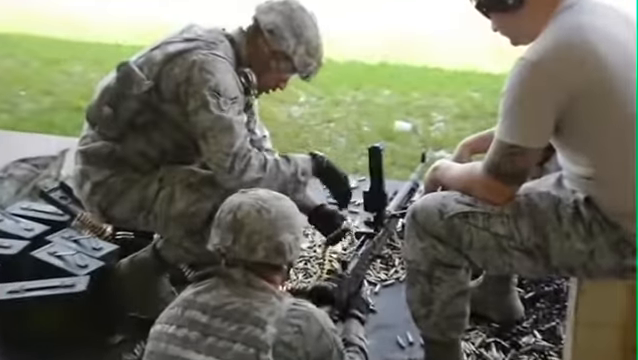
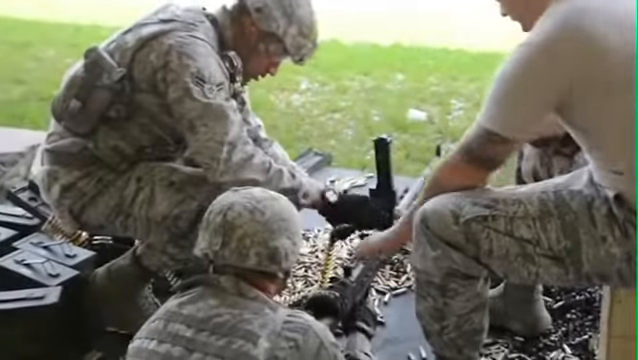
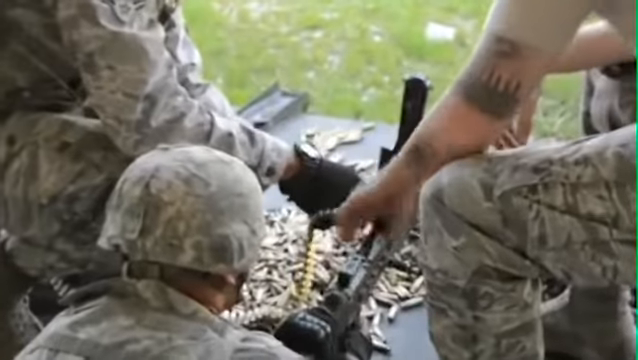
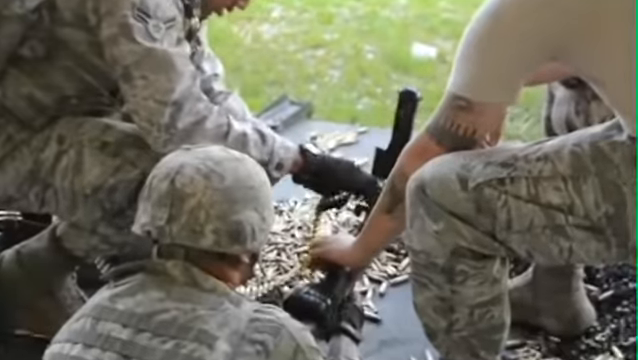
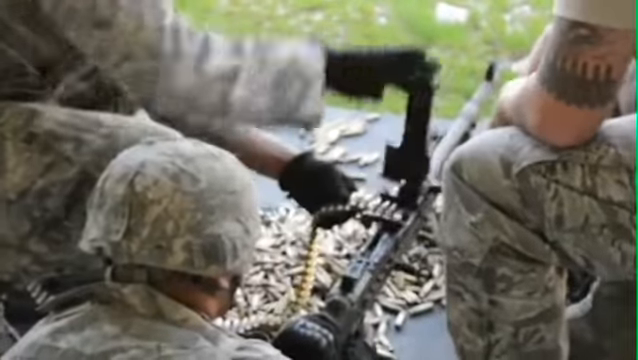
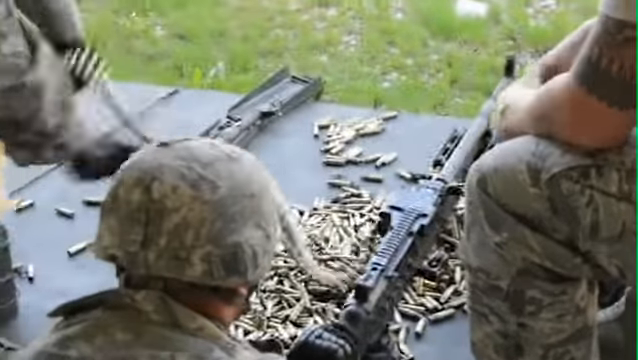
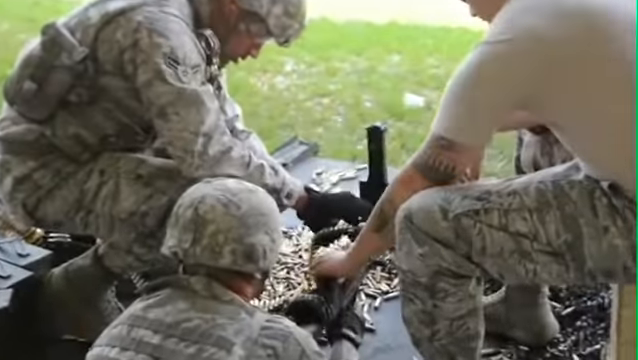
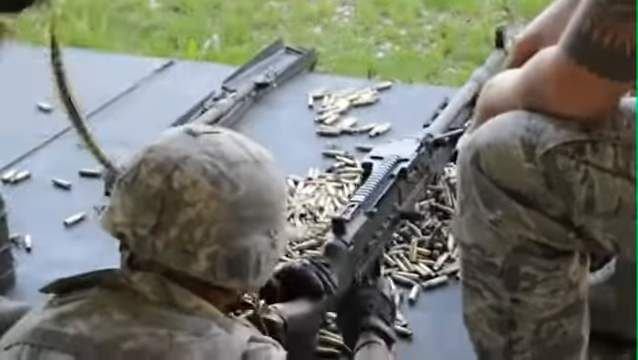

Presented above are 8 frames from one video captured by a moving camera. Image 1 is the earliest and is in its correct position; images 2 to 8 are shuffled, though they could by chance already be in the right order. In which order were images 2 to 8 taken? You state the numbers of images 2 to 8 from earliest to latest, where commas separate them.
2, 7, 4, 3, 5, 6, 8
